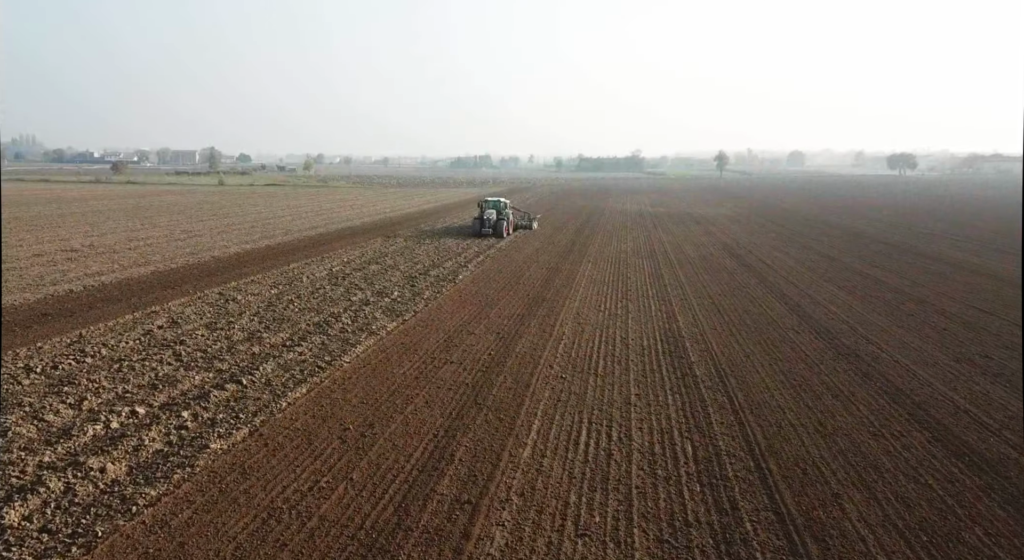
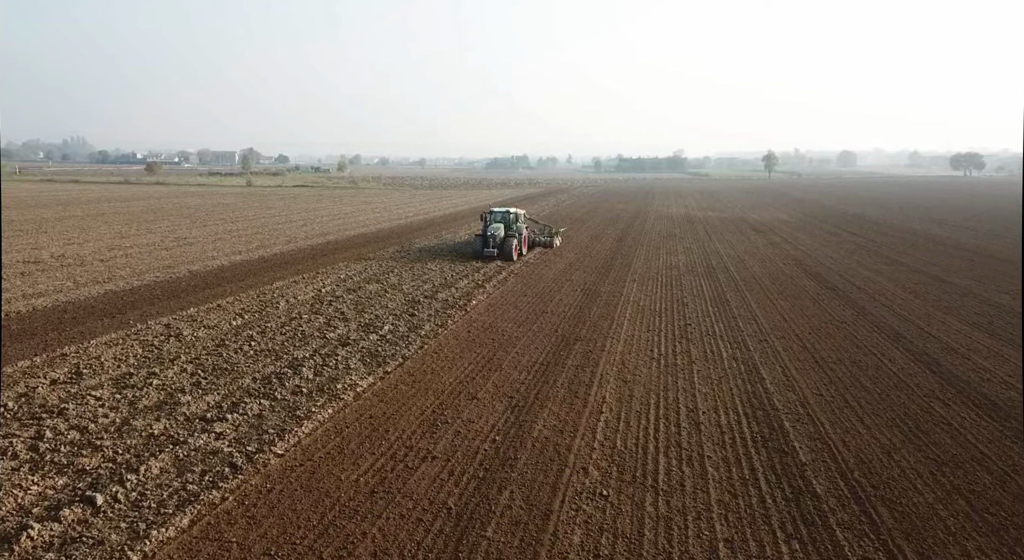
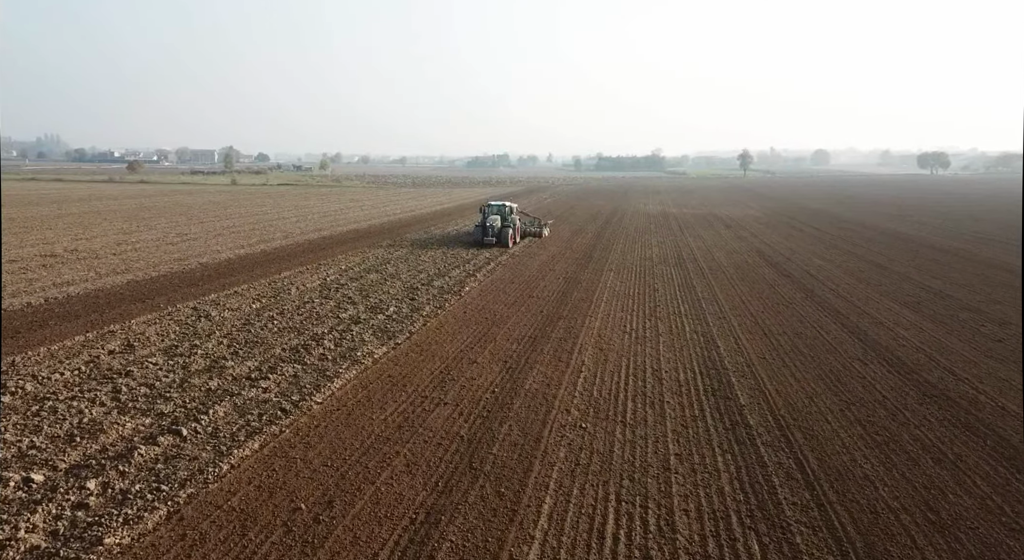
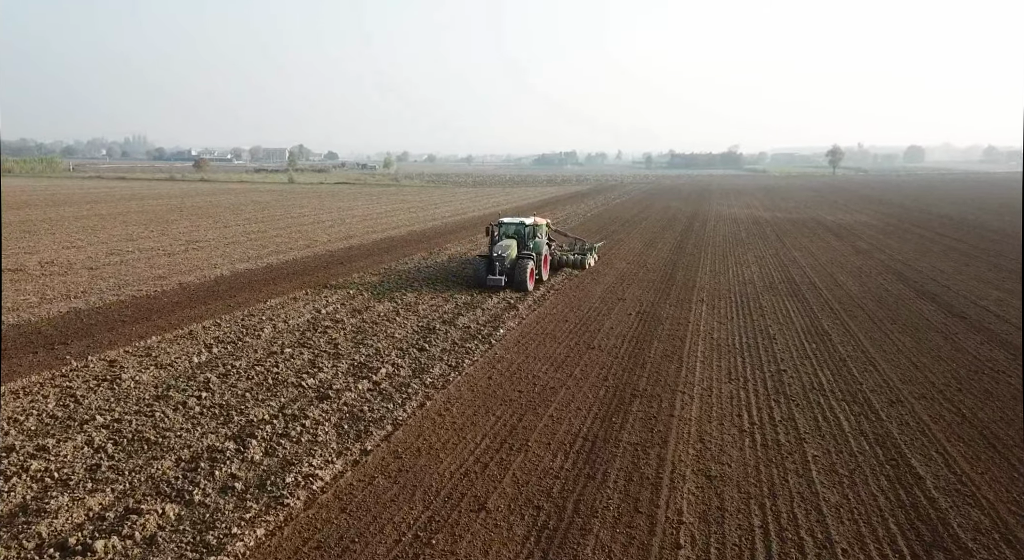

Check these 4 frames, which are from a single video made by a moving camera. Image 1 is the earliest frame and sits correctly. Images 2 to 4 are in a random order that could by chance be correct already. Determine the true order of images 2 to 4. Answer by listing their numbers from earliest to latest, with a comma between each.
3, 2, 4
